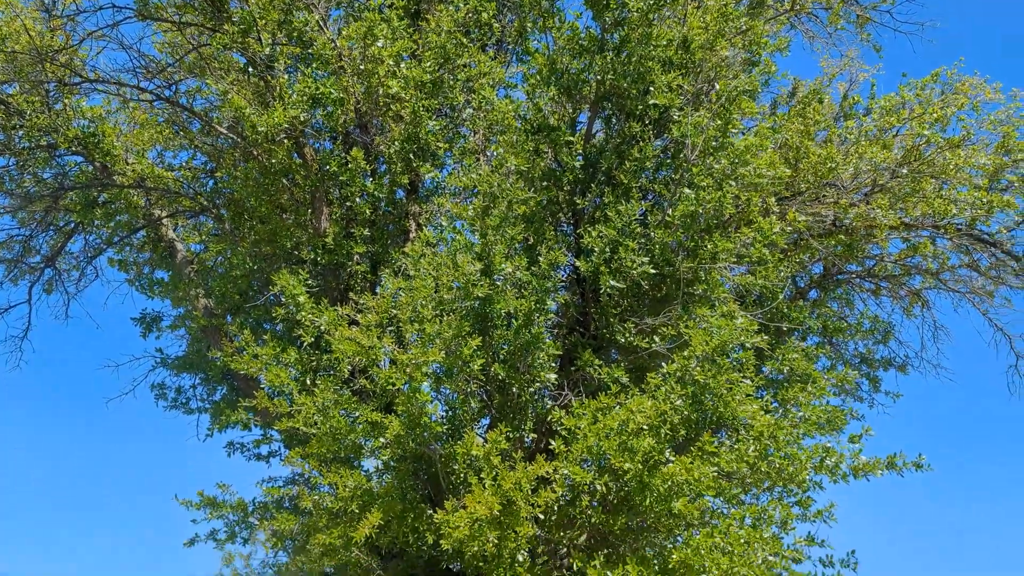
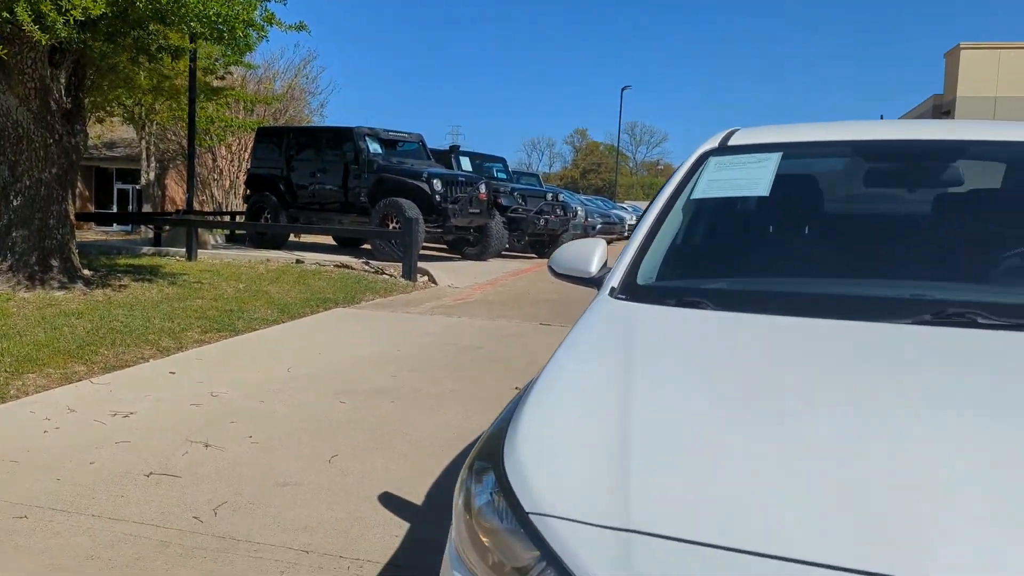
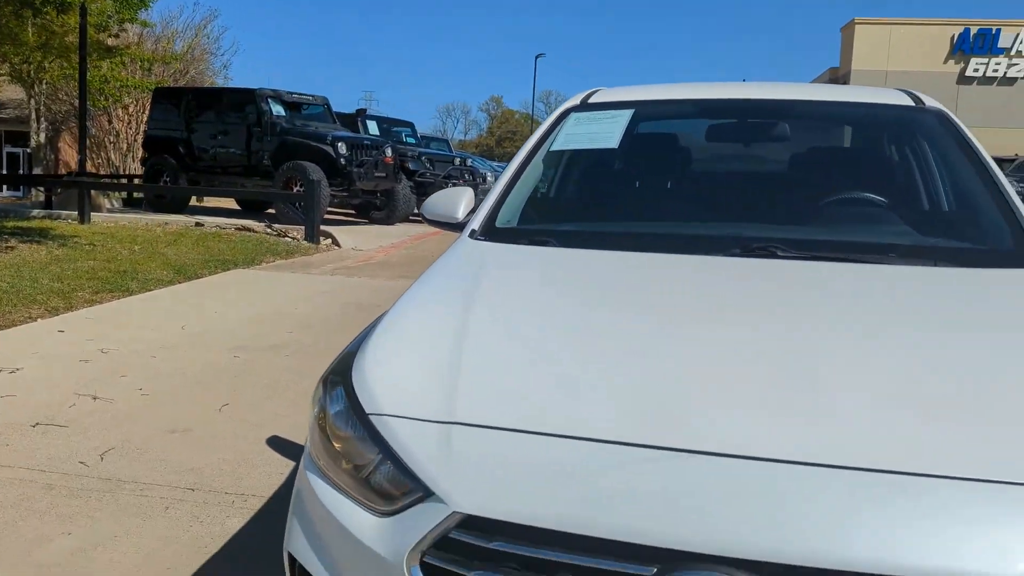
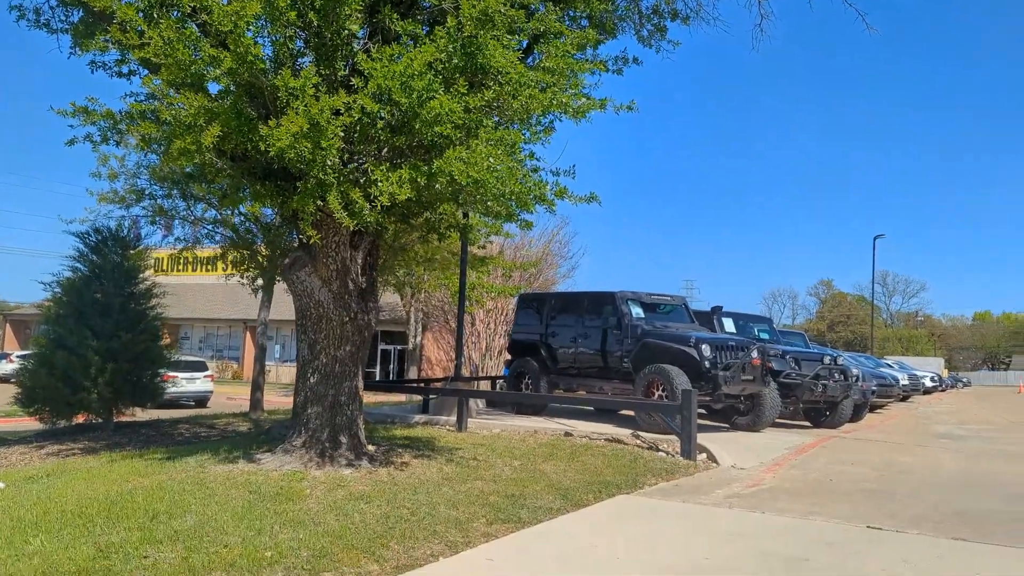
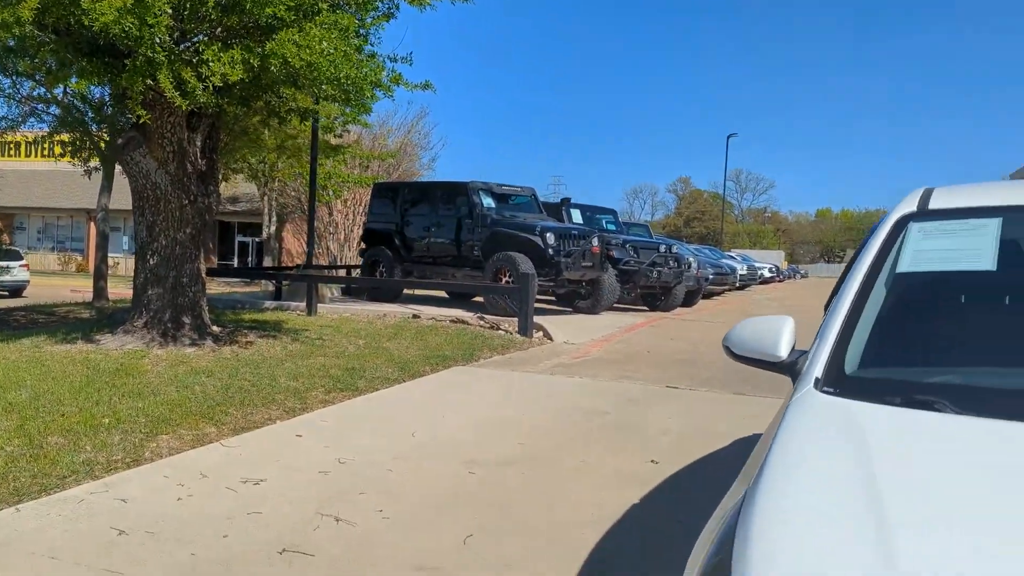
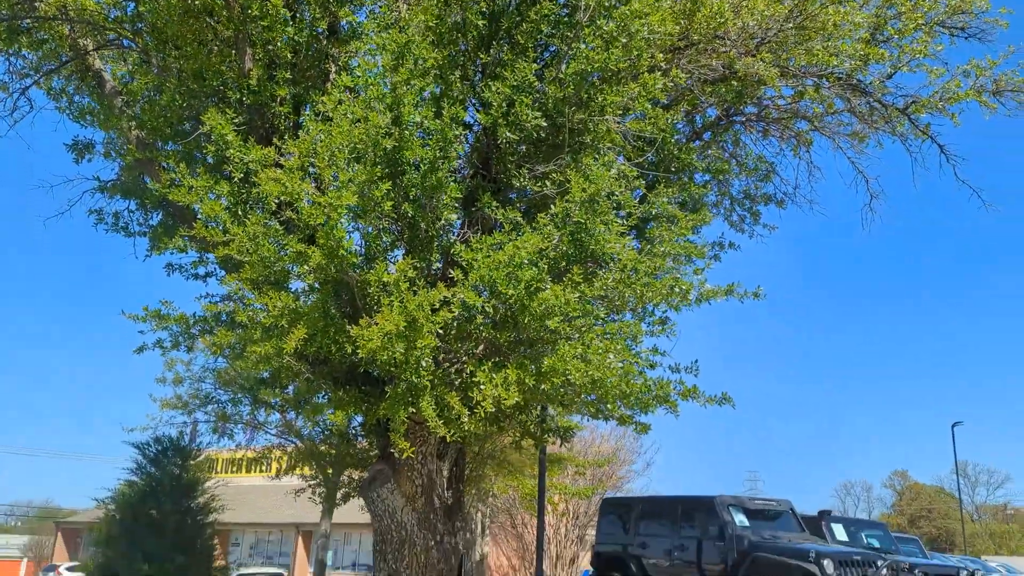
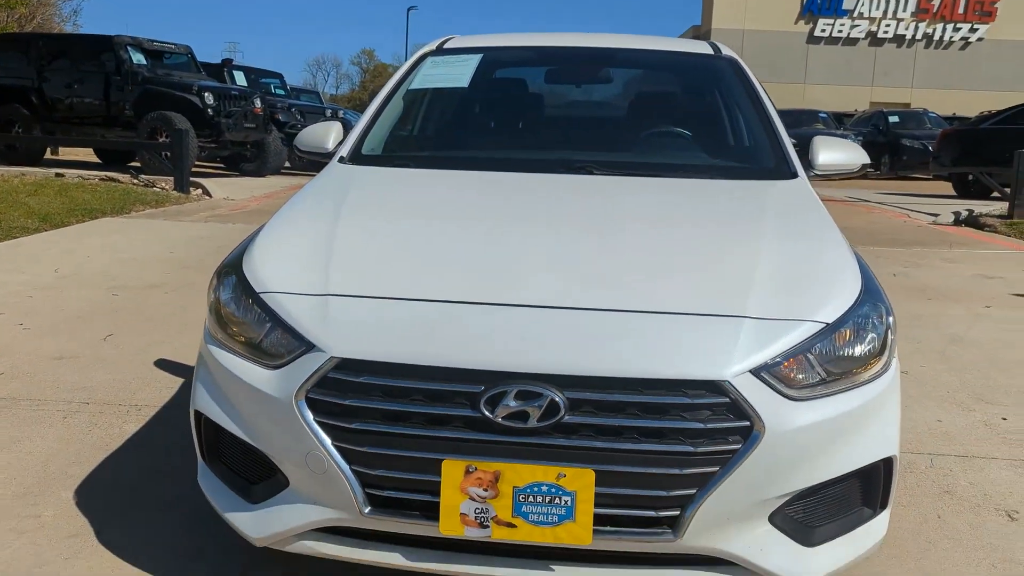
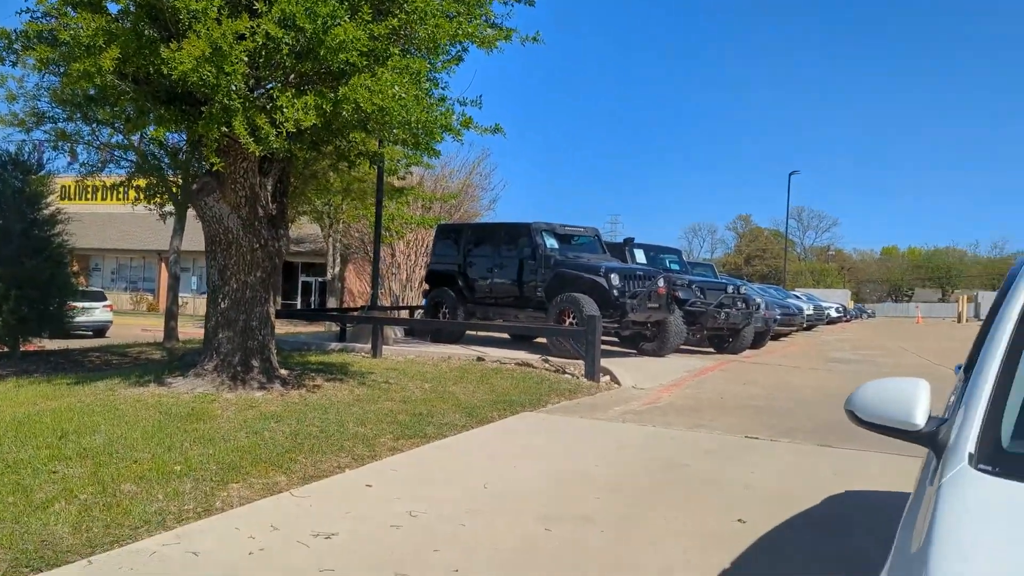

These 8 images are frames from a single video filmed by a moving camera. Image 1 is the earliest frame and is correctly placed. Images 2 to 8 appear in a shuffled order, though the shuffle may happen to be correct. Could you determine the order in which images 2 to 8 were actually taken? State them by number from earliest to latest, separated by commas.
6, 4, 8, 5, 2, 3, 7
